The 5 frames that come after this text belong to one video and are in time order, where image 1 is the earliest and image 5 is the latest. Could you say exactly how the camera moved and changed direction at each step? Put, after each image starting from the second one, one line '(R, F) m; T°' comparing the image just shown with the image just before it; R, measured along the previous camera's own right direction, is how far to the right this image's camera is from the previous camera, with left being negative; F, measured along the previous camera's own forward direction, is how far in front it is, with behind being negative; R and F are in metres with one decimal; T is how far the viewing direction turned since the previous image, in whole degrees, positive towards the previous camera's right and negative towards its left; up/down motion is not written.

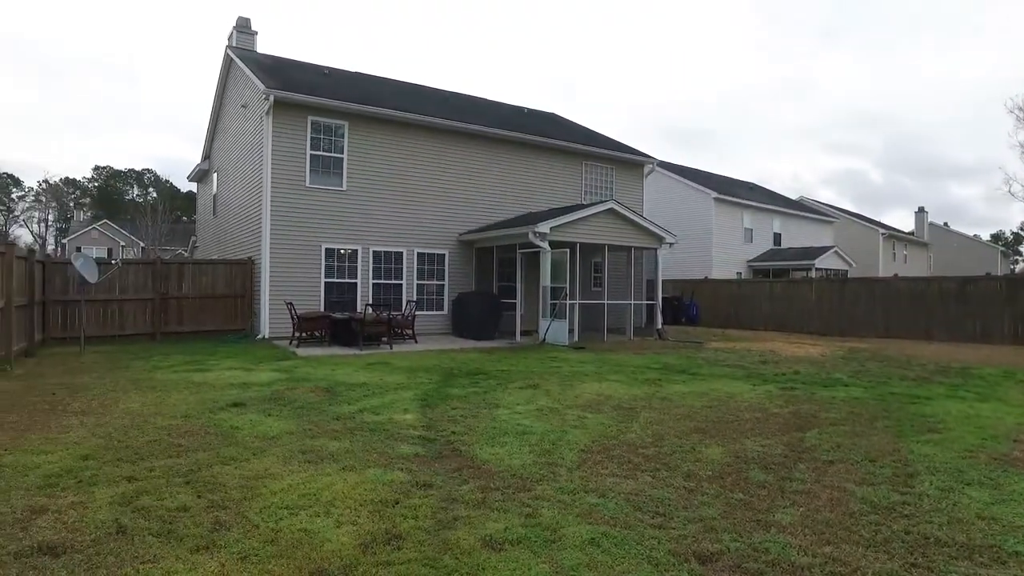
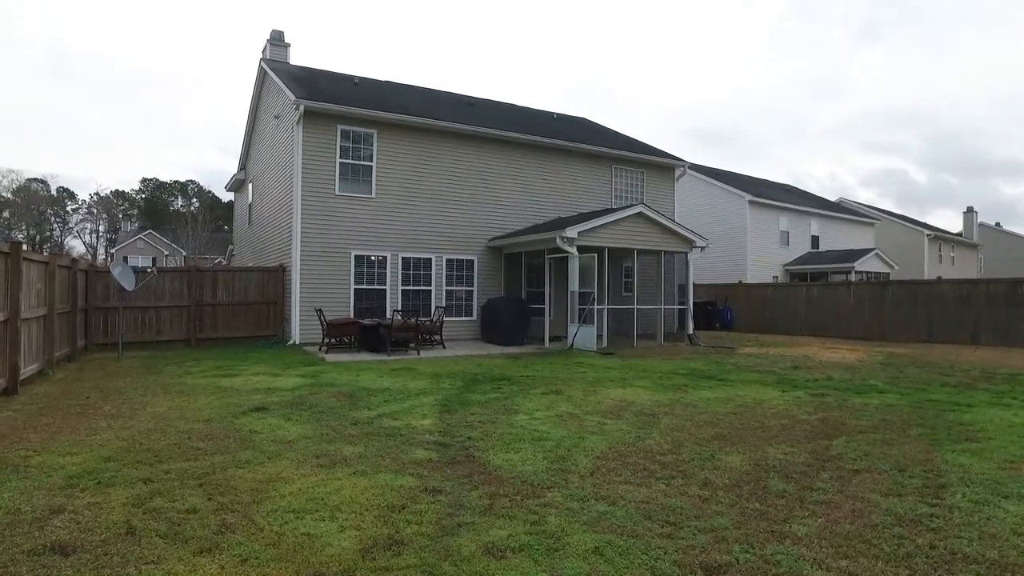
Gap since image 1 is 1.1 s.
(+0.4, +0.1) m; -3°
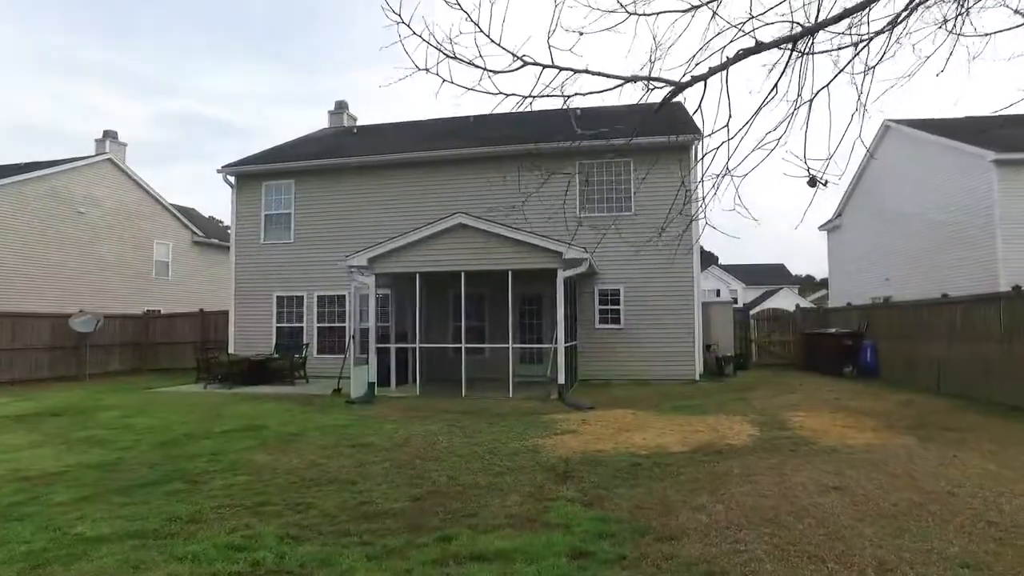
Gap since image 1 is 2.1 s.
(+0.9, +0.7) m; -2°
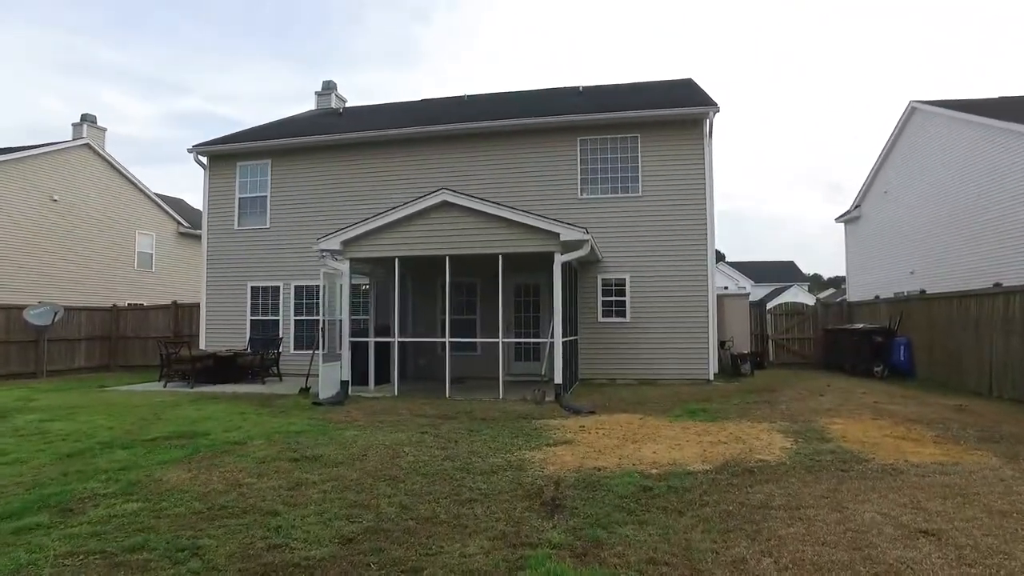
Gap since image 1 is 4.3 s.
(+0.2, +1.3) m; 0°
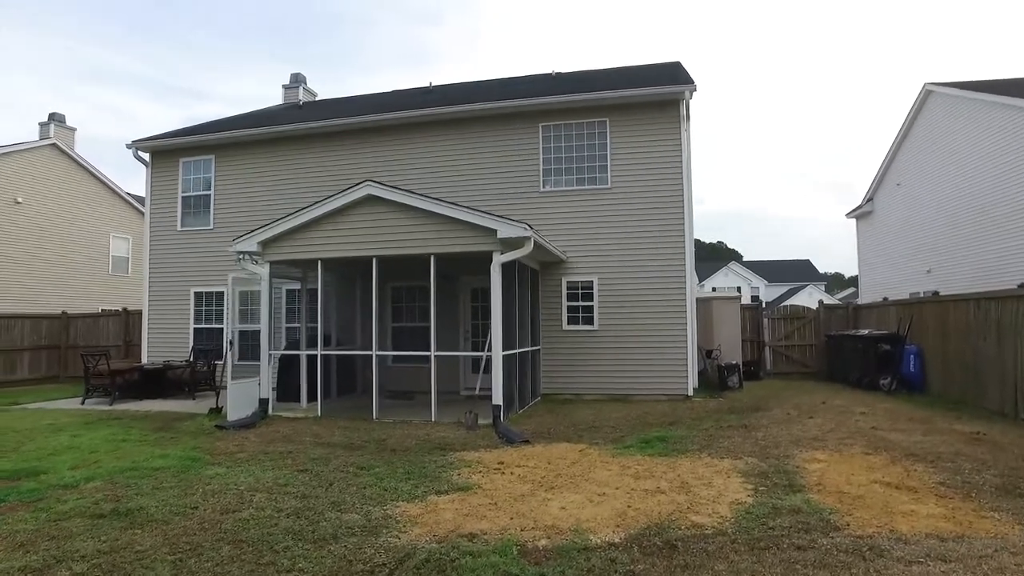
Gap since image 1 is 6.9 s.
(+1.0, +1.3) m; -2°
